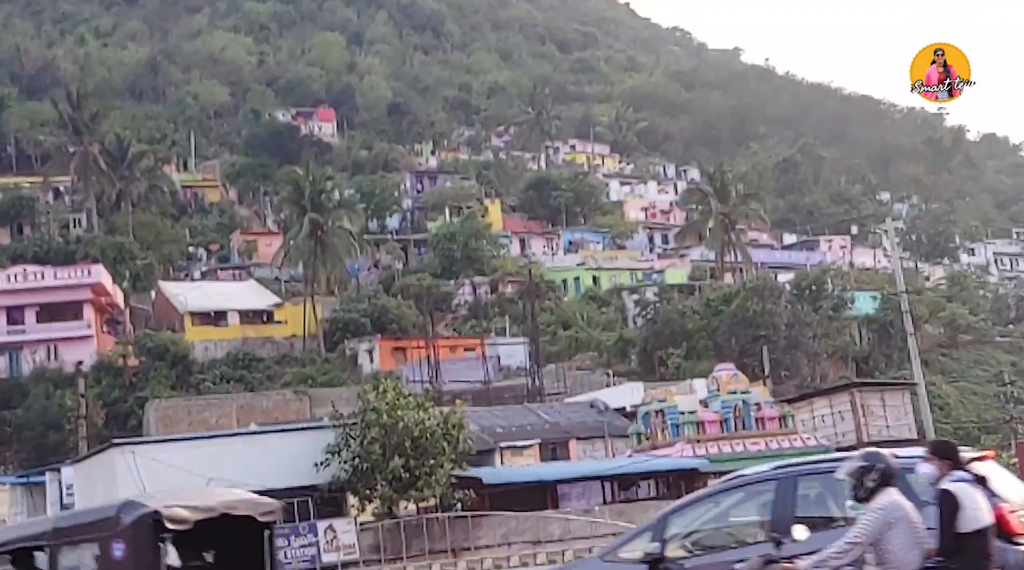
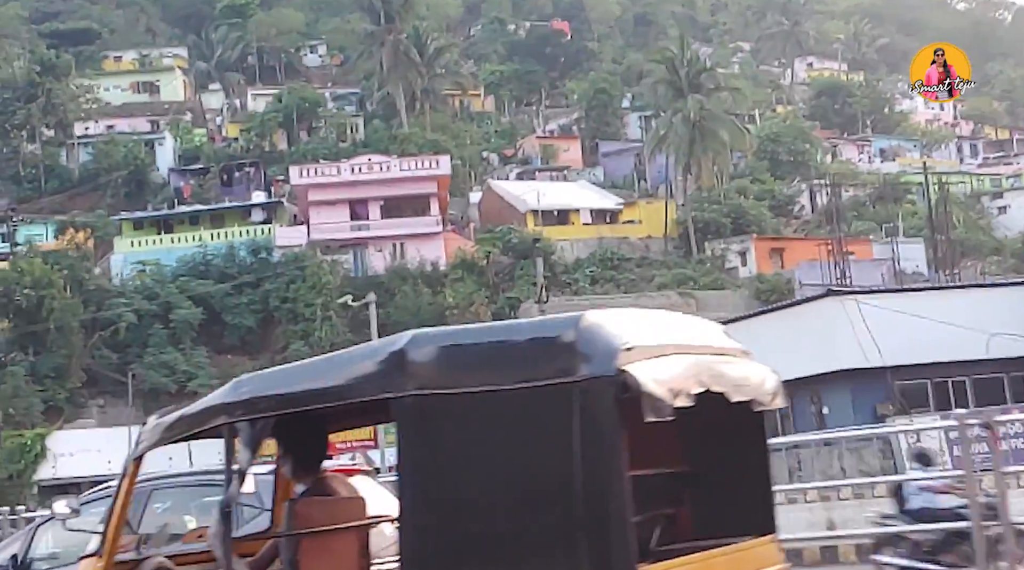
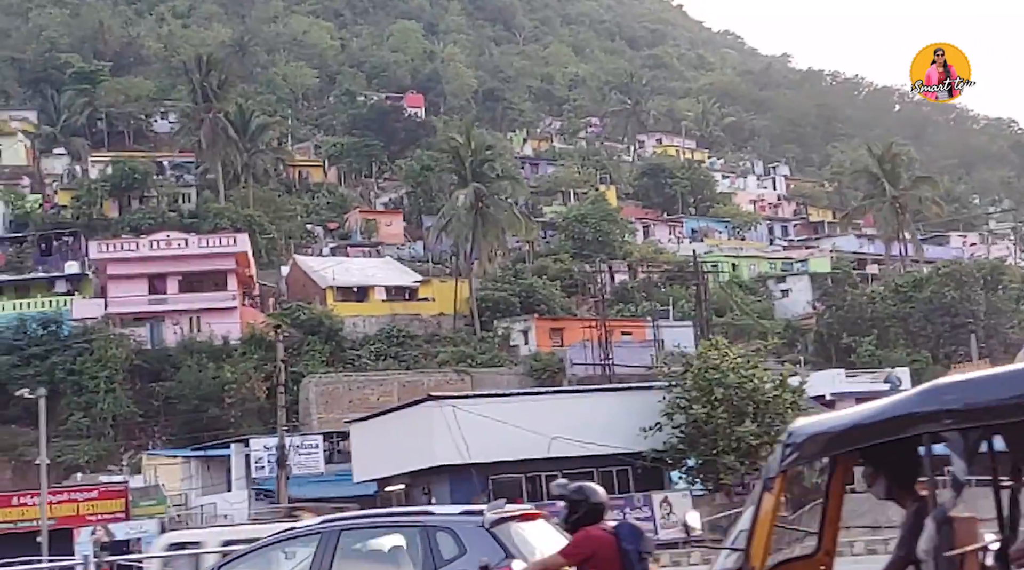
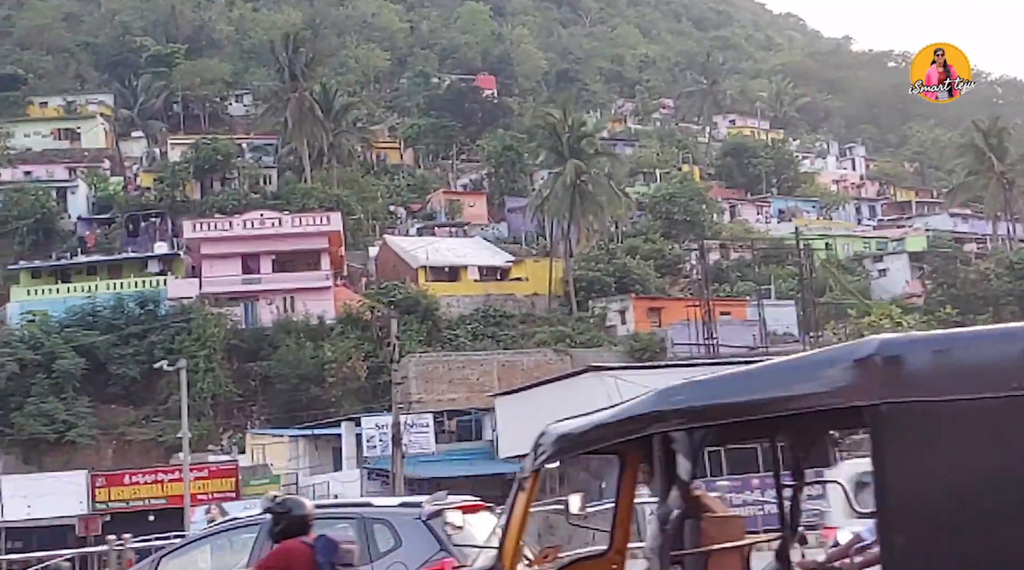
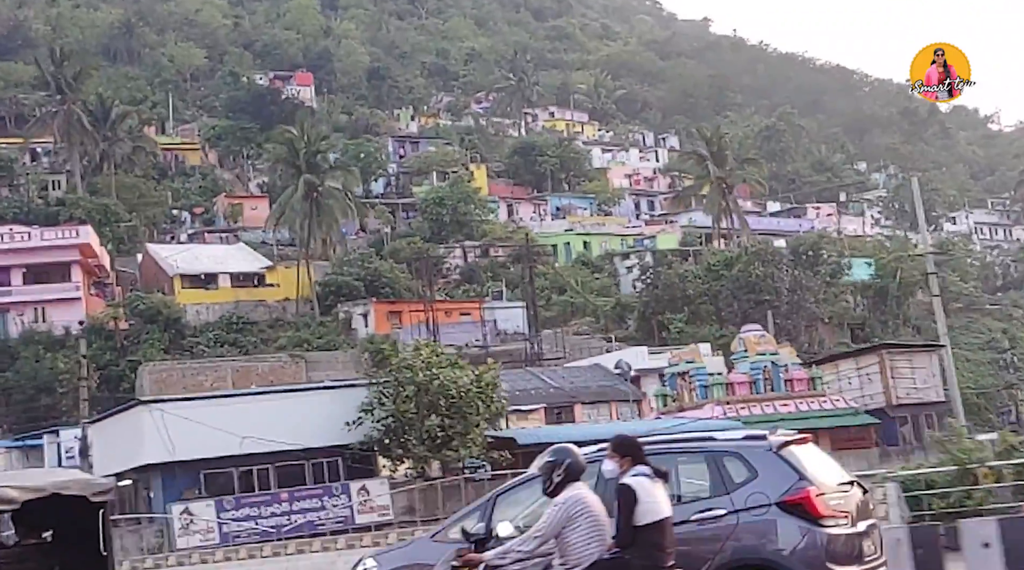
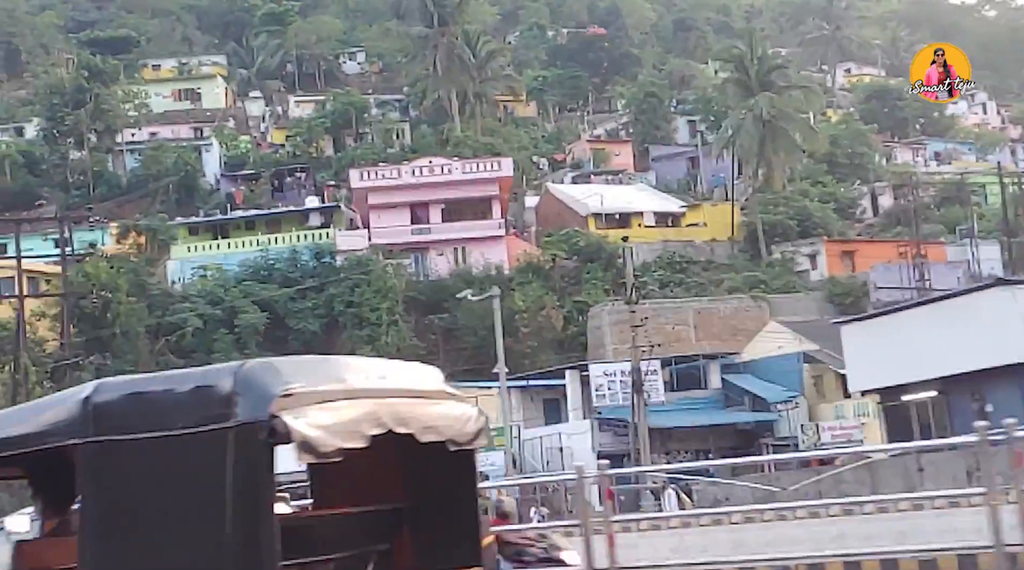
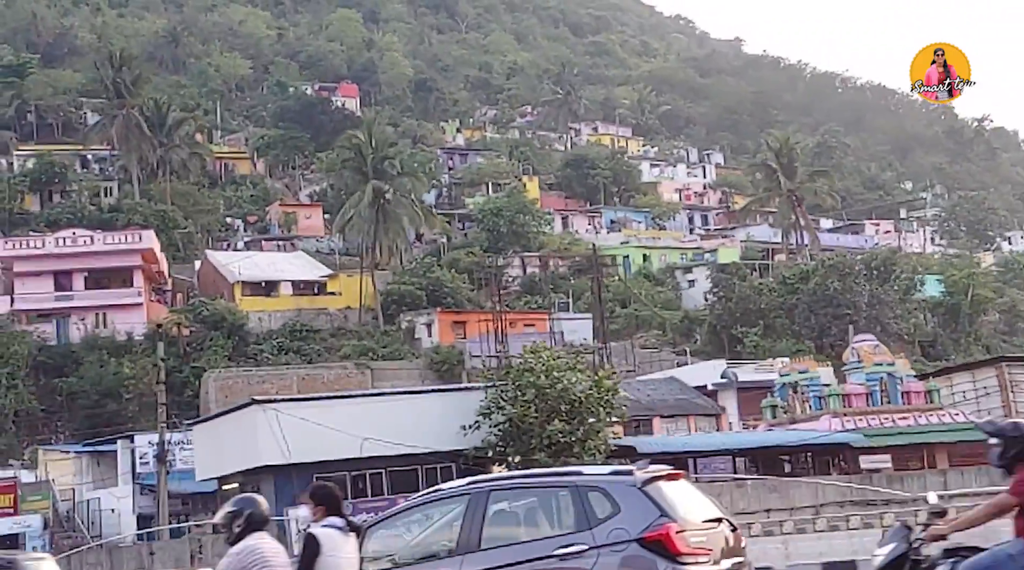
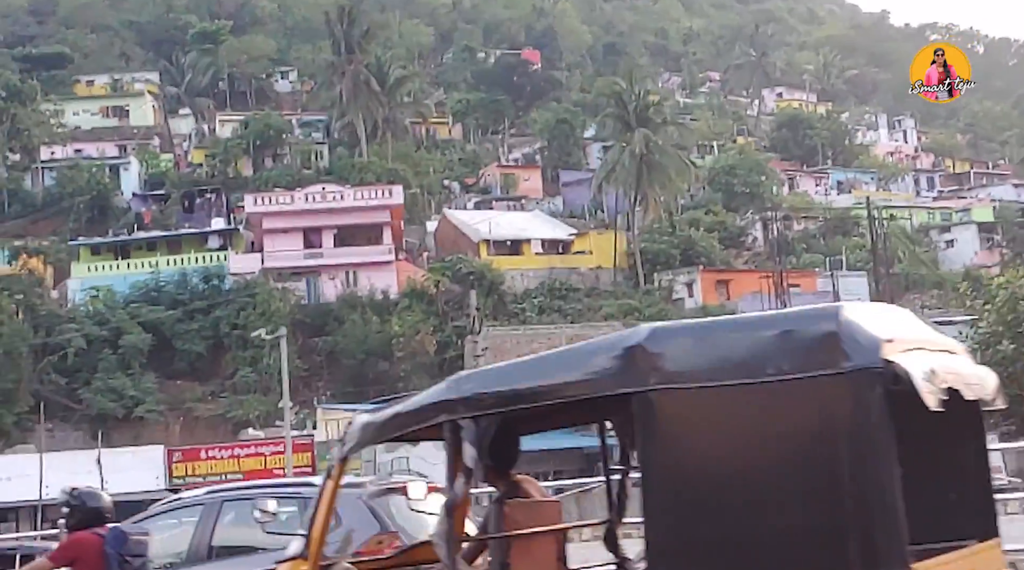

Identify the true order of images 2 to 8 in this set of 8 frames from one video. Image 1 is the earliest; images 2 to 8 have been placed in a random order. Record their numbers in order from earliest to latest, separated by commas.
5, 7, 3, 4, 8, 2, 6
